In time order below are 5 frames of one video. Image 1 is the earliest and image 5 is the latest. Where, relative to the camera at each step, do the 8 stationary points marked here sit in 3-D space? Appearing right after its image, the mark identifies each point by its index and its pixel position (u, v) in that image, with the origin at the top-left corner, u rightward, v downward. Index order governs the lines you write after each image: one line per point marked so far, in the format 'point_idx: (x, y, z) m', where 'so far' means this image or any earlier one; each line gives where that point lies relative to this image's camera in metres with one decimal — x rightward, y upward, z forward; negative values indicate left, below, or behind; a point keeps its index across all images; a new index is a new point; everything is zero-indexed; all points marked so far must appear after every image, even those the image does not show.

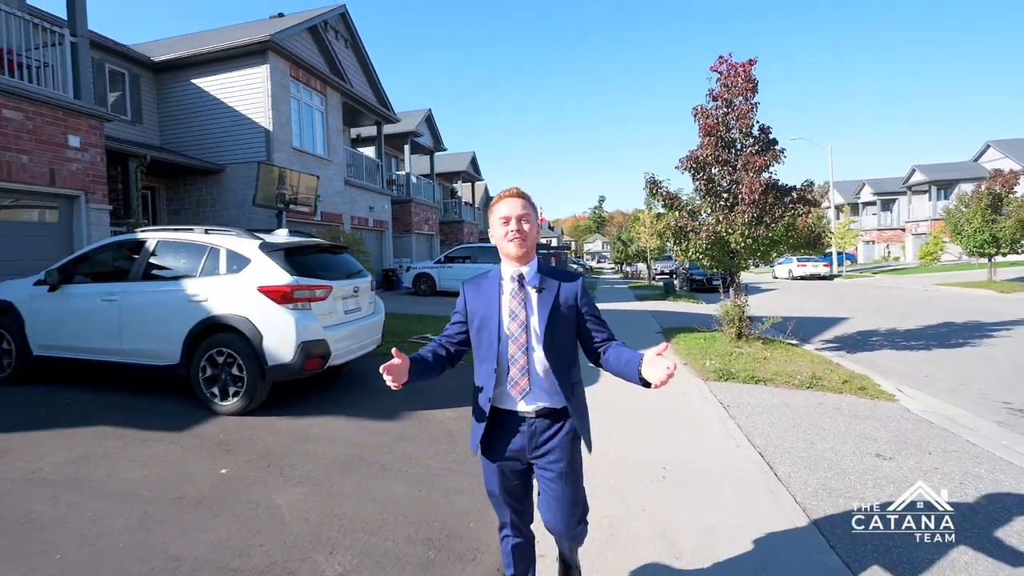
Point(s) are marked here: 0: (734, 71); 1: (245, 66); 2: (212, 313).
0: (+3.4, +3.3, +8.3) m
1: (-7.2, +5.9, +14.3) m
2: (-2.6, -0.2, +4.8) m
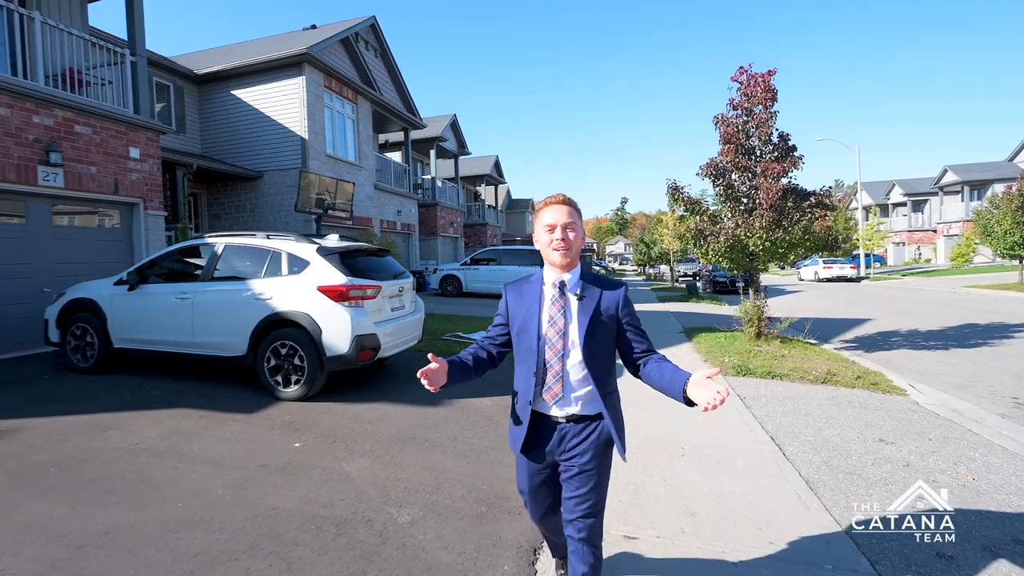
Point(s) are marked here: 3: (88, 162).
0: (+3.9, +3.3, +8.7) m
1: (-6.5, +5.9, +15.1) m
2: (-2.3, -0.2, +5.4) m
3: (-6.7, +2.0, +8.6) m
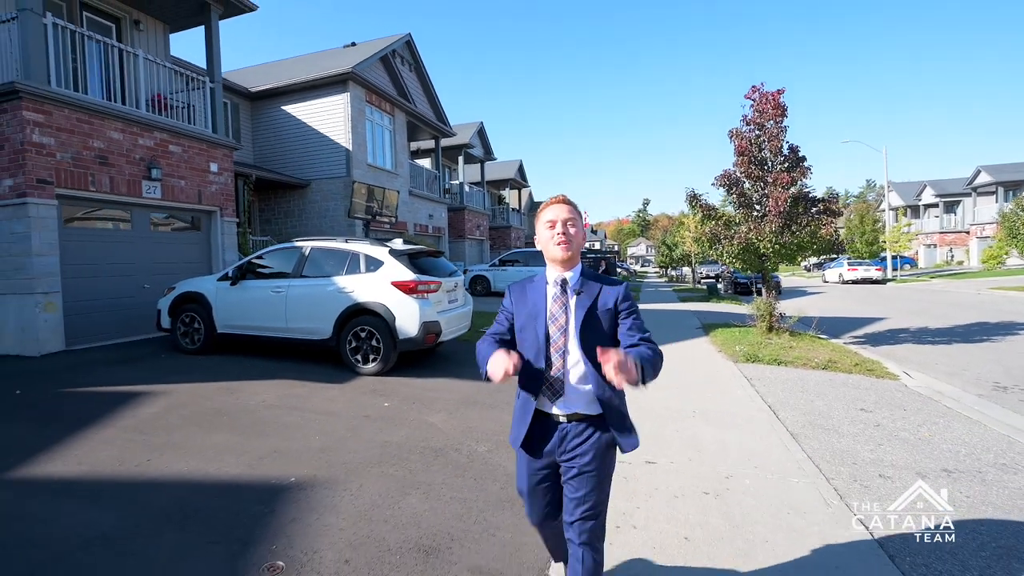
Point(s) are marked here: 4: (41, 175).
0: (+4.5, +3.4, +9.6) m
1: (-5.6, +5.9, +16.4) m
2: (-1.9, -0.2, +6.5) m
3: (-6.1, +2.0, +9.9) m
4: (-6.7, +1.6, +7.7) m
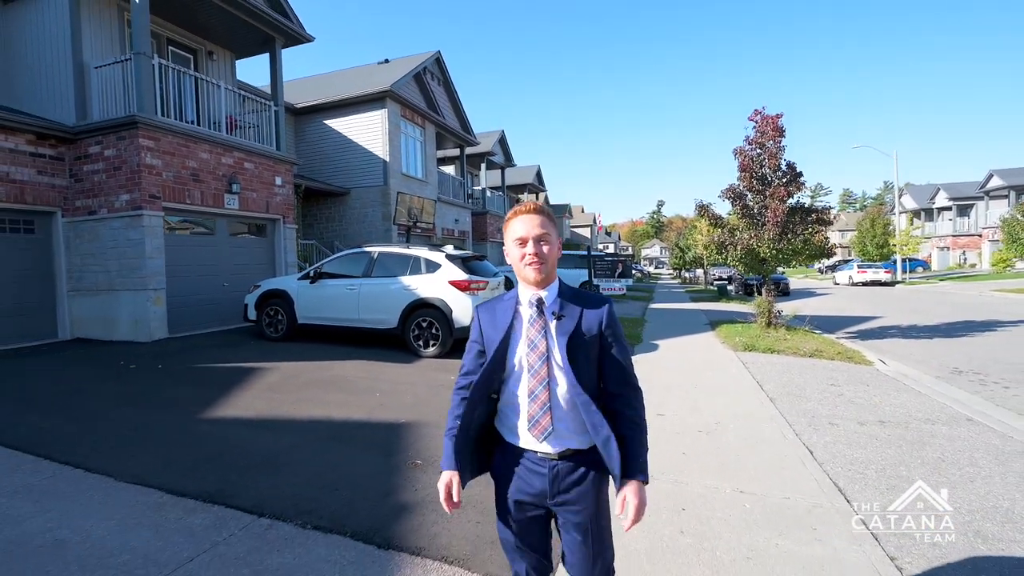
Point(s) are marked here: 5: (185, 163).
0: (+5.1, +3.4, +10.9) m
1: (-4.9, +5.9, +18.0) m
2: (-1.3, -0.1, +7.9) m
3: (-5.5, +2.1, +11.4) m
4: (-6.1, +1.6, +9.2) m
5: (-6.0, +2.3, +9.8) m
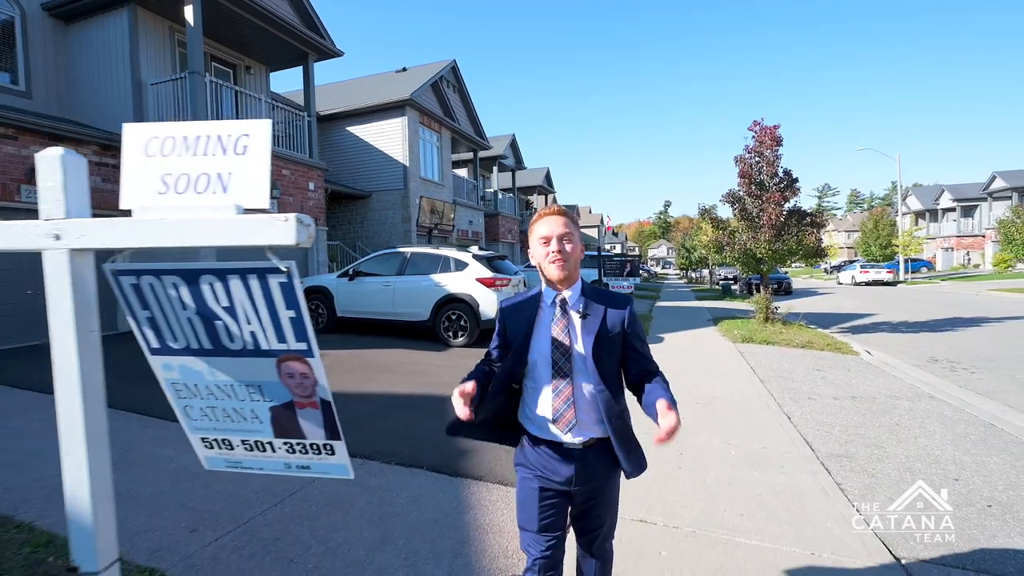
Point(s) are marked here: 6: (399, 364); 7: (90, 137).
0: (+5.5, +3.4, +11.7) m
1: (-4.4, +6.0, +18.9) m
2: (-1.0, -0.1, +8.9) m
3: (-5.1, +2.1, +12.4) m
4: (-5.8, +1.7, +10.2) m
5: (-5.6, +2.4, +10.8) m
6: (-1.5, -1.0, +7.5) m
7: (-7.5, +2.7, +9.7) m
